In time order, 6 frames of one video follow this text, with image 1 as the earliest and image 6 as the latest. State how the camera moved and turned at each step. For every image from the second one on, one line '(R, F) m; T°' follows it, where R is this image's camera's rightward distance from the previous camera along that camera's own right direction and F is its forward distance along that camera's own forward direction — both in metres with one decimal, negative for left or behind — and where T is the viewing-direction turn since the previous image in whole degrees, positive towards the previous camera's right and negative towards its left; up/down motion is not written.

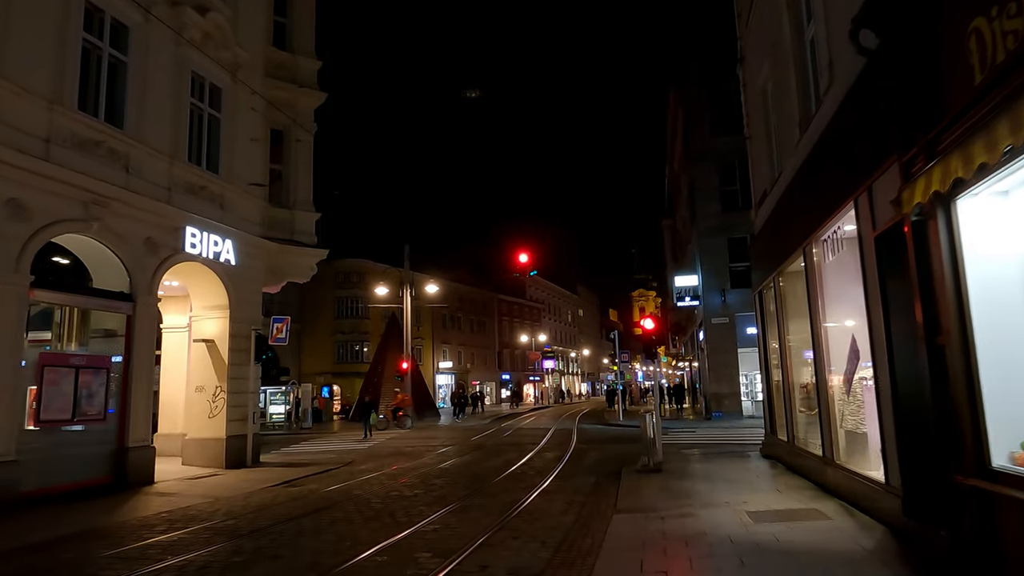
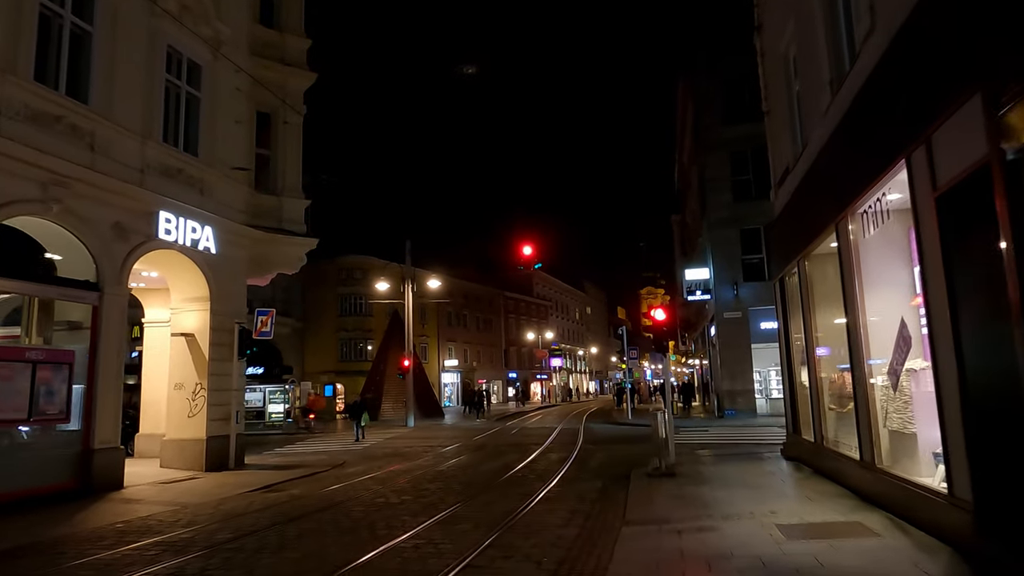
(+0.2, +1.2) m; -1°
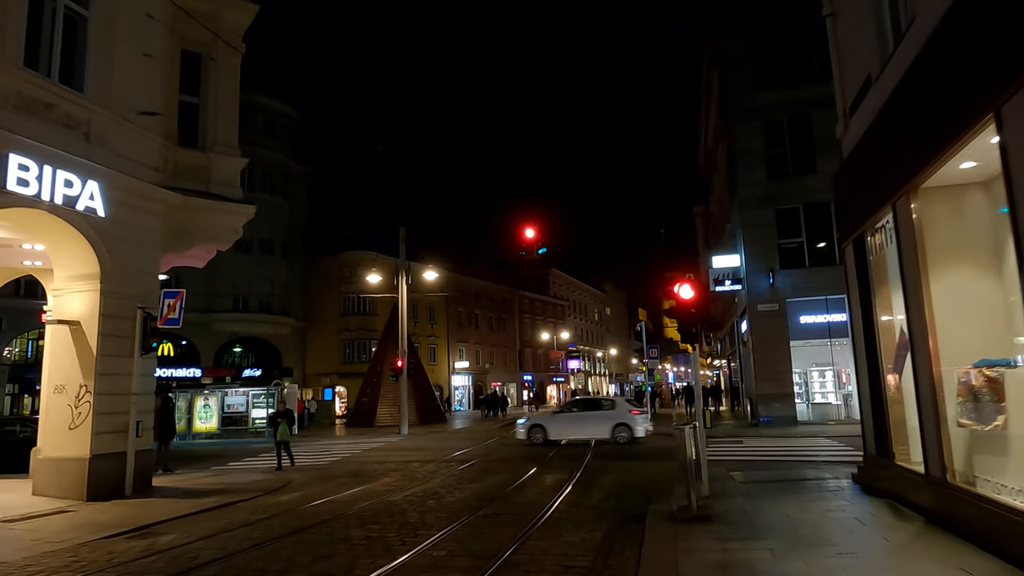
(+0.8, +3.8) m; -2°
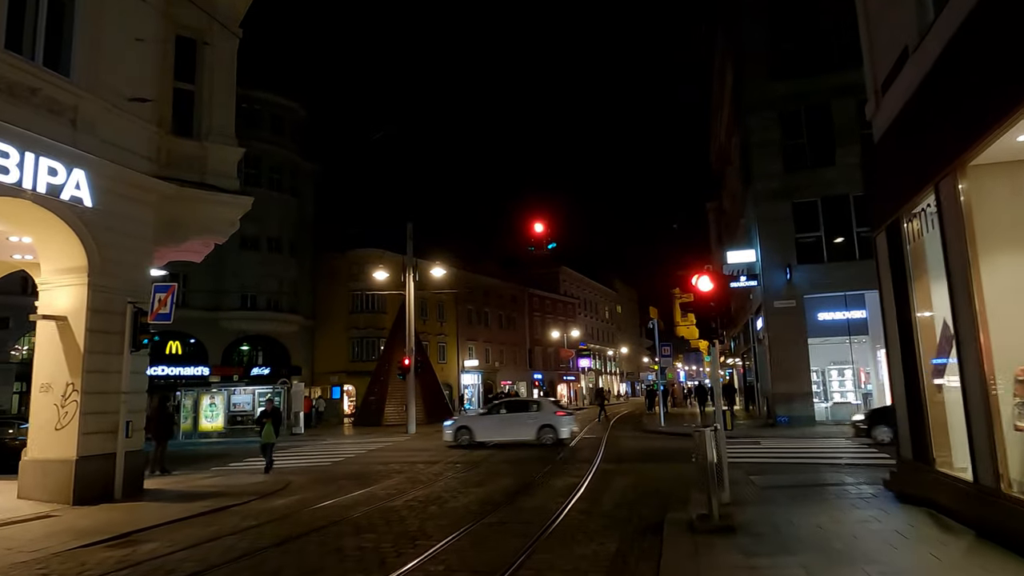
(+0.1, +0.7) m; -1°
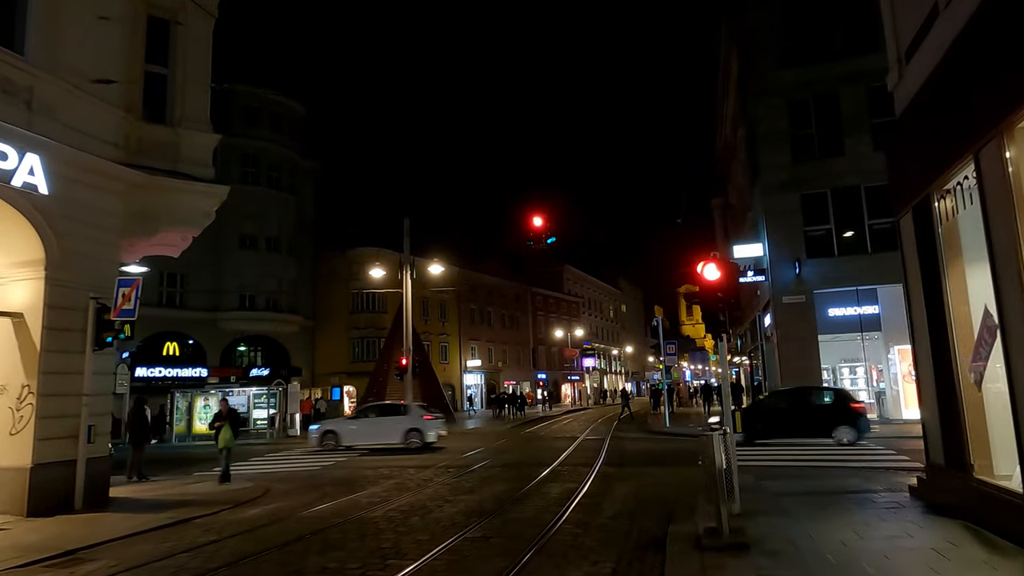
(+0.2, +0.9) m; 0°
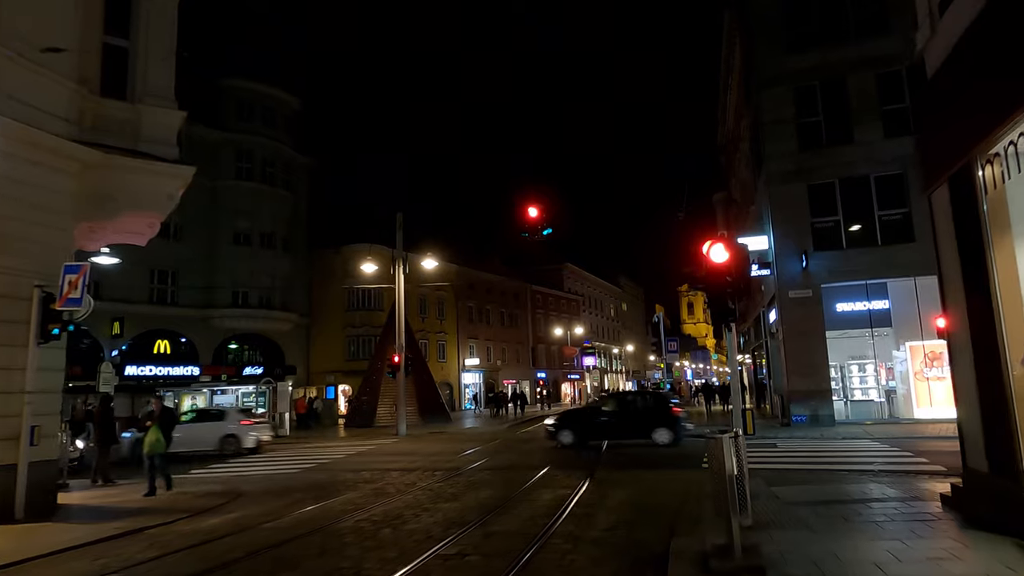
(+0.2, +1.0) m; 0°
